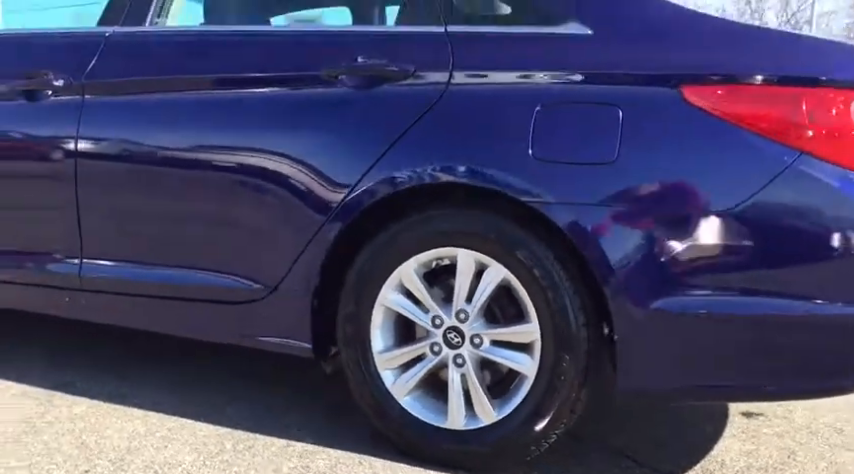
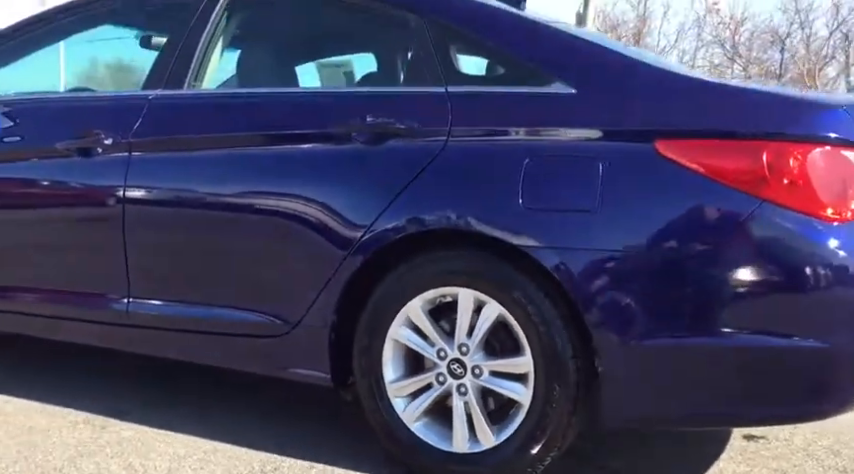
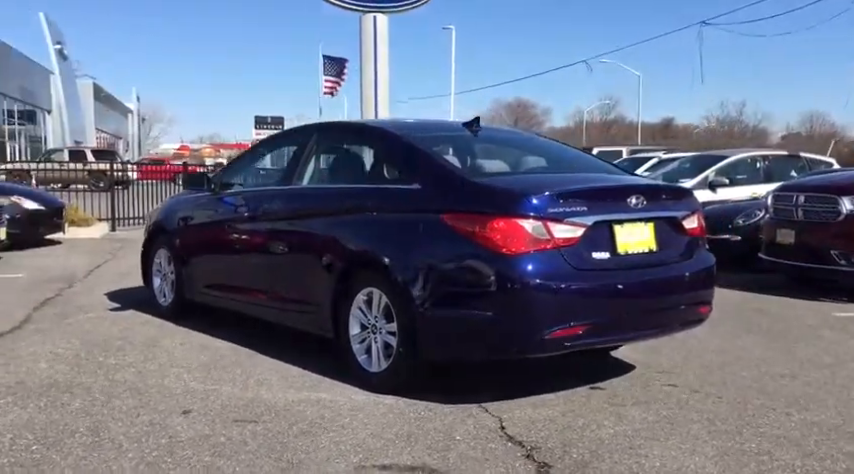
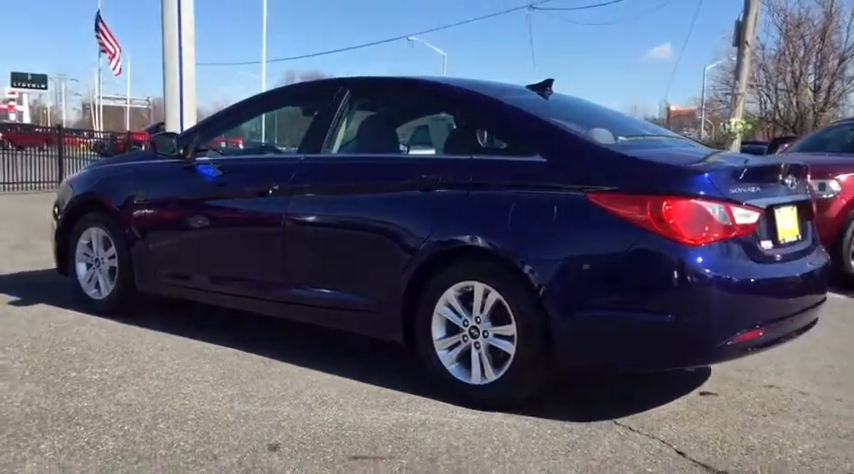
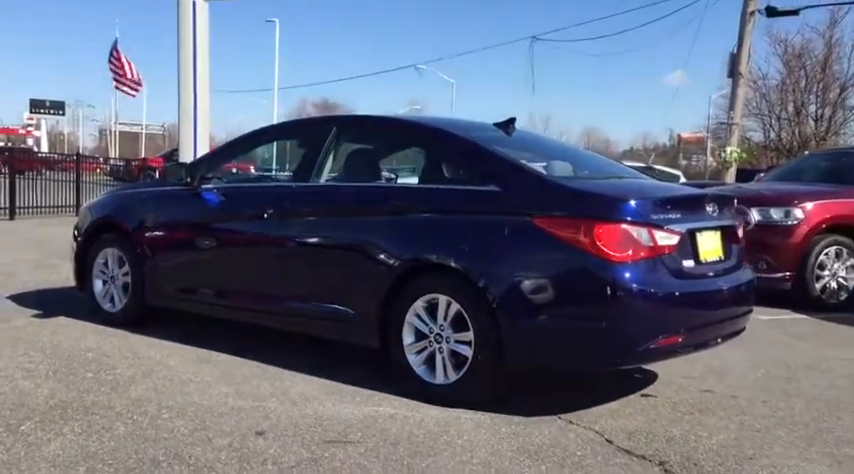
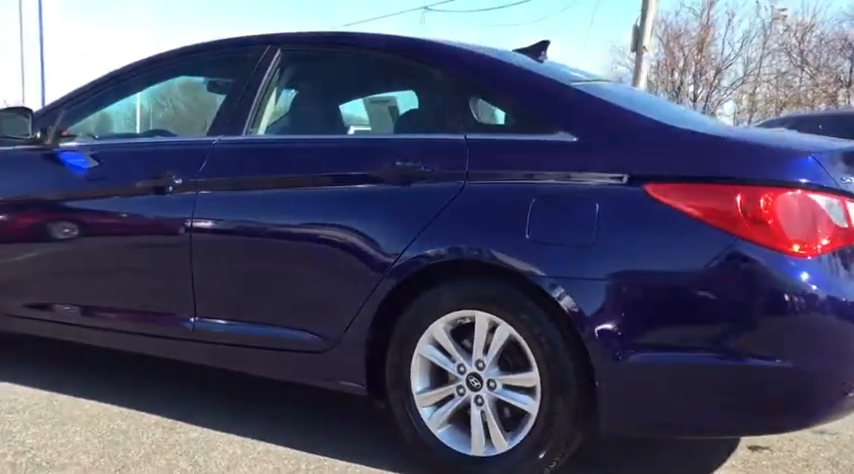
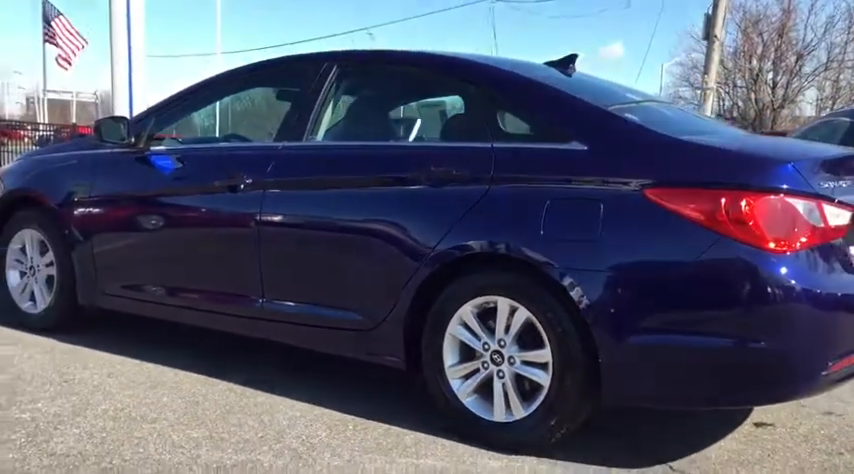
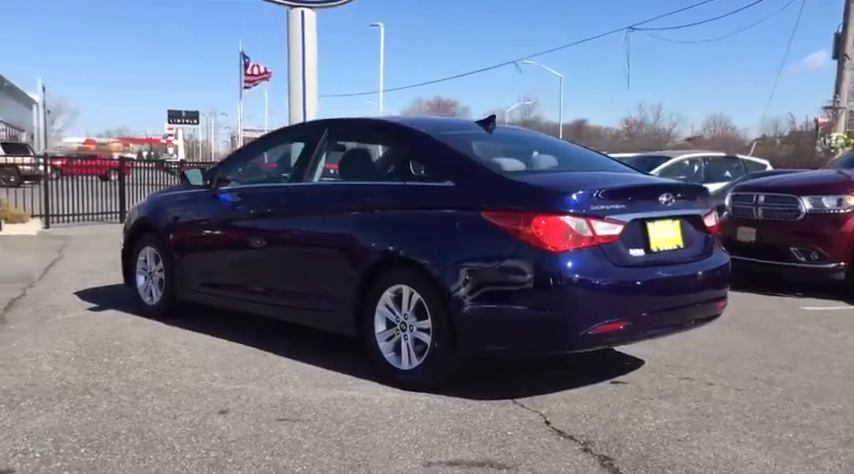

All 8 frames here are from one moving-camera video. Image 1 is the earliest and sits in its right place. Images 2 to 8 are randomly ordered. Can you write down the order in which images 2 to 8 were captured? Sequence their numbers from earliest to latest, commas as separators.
2, 6, 7, 4, 5, 8, 3
